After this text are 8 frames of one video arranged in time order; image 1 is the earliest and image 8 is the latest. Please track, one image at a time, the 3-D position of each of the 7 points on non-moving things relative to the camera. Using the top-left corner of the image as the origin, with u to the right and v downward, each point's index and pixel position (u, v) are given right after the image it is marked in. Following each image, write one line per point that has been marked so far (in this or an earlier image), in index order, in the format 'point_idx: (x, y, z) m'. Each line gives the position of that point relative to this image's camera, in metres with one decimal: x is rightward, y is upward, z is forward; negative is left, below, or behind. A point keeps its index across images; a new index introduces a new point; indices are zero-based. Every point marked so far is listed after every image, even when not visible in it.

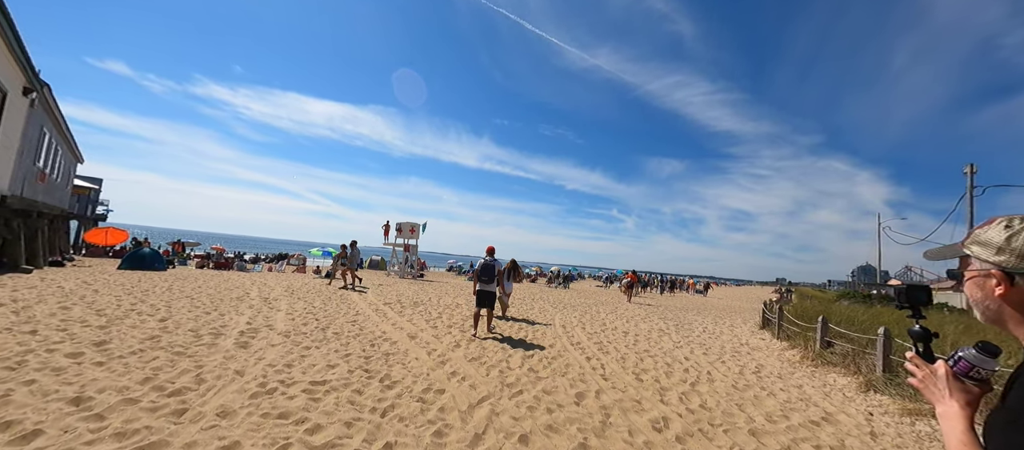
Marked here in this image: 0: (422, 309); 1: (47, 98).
0: (-2.8, -2.6, +10.9) m
1: (-17.1, +4.7, +13.0) m
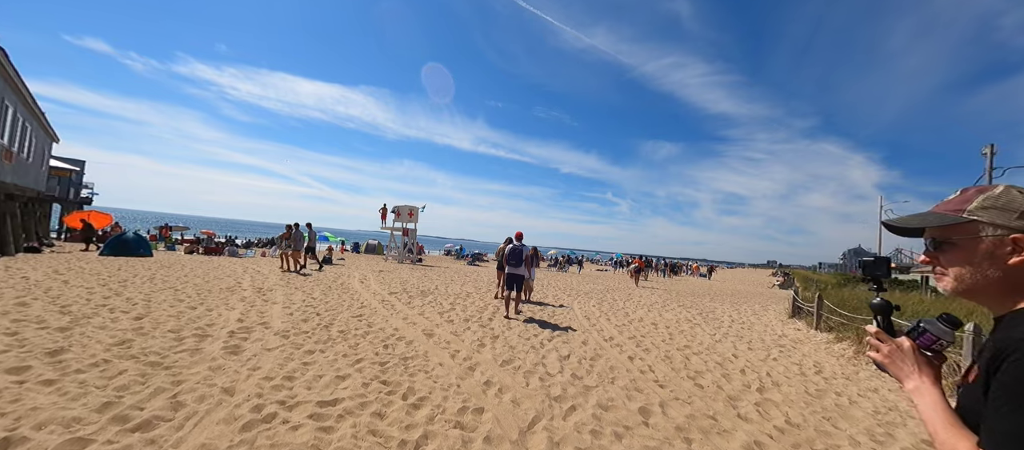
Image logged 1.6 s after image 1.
0: (-2.3, -2.1, +10.0) m
1: (-16.7, +5.2, +11.6) m
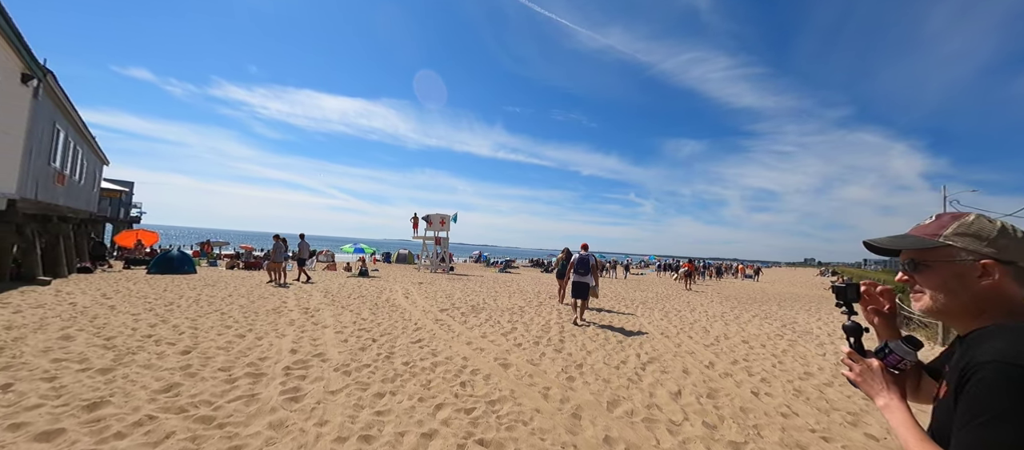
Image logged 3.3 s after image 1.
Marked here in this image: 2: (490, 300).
0: (-0.7, -2.4, +9.1) m
1: (-15.1, +4.5, +11.7) m
2: (-0.7, -2.6, +12.1) m
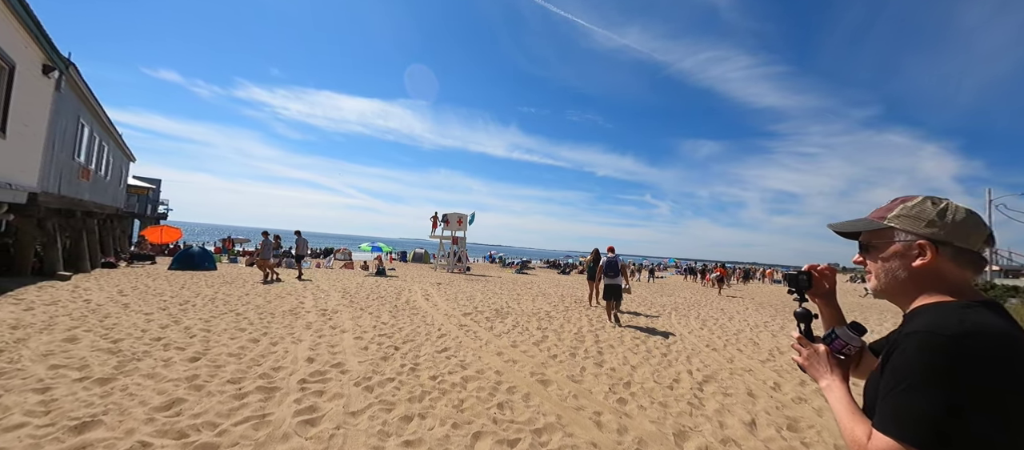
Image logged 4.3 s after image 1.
0: (0.0, -2.3, +8.5) m
1: (-14.3, +4.6, +11.6) m
2: (+0.1, -2.6, +11.5) m
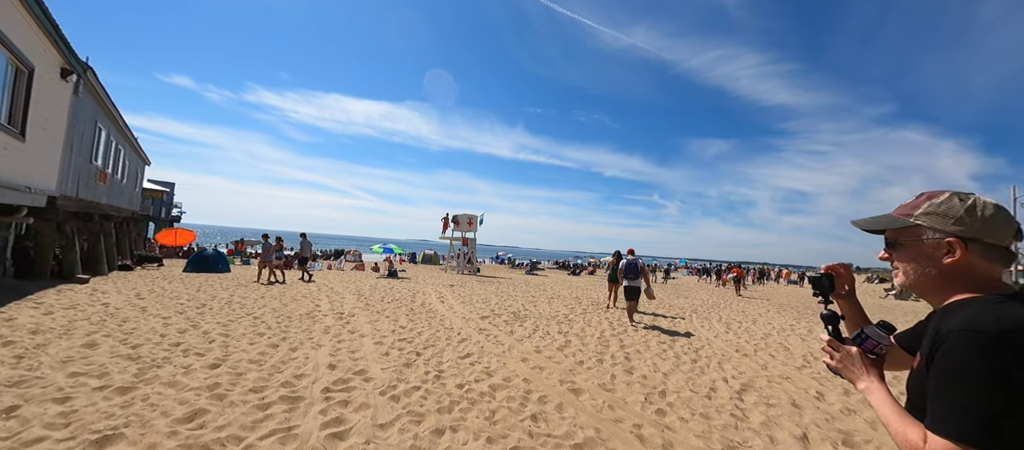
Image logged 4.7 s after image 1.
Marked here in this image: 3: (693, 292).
0: (+0.5, -2.4, +8.3) m
1: (-13.8, +4.5, +11.7) m
2: (+0.6, -2.6, +11.2) m
3: (+10.2, -3.8, +19.9) m
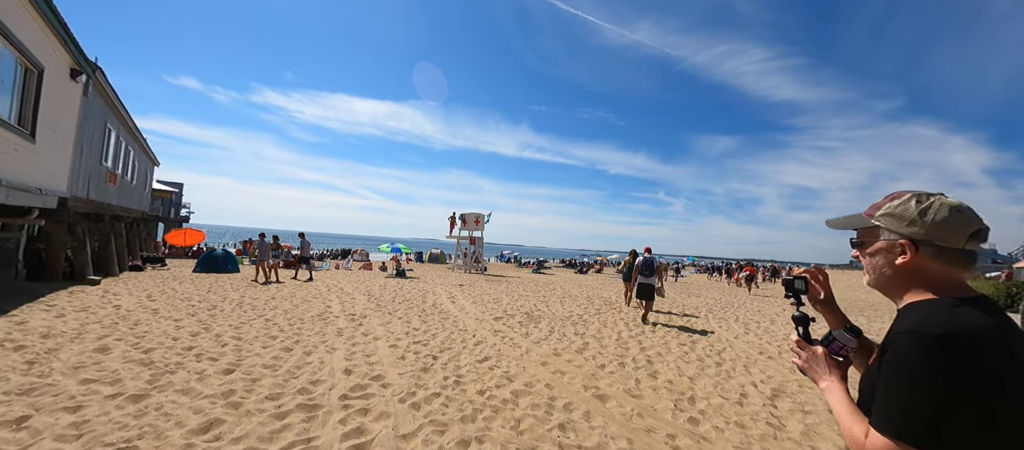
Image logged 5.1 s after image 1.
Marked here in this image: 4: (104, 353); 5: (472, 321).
0: (+0.8, -2.3, +8.1) m
1: (-13.4, +4.5, +11.7) m
2: (+1.0, -2.5, +11.0) m
3: (+10.7, -3.6, +19.6) m
4: (-5.6, -1.7, +4.8) m
5: (-0.9, -2.2, +8.1) m
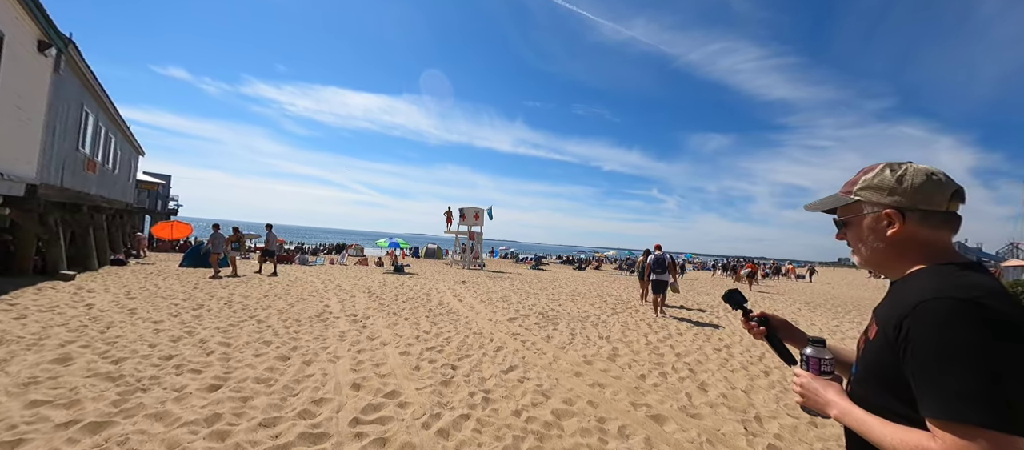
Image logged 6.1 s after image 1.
0: (+1.2, -2.2, +7.5) m
1: (-13.1, +4.8, +10.7) m
2: (+1.3, -2.4, +10.4) m
3: (+10.8, -3.4, +19.1) m
4: (-5.1, -1.6, +4.0) m
5: (-0.5, -2.1, +7.4) m
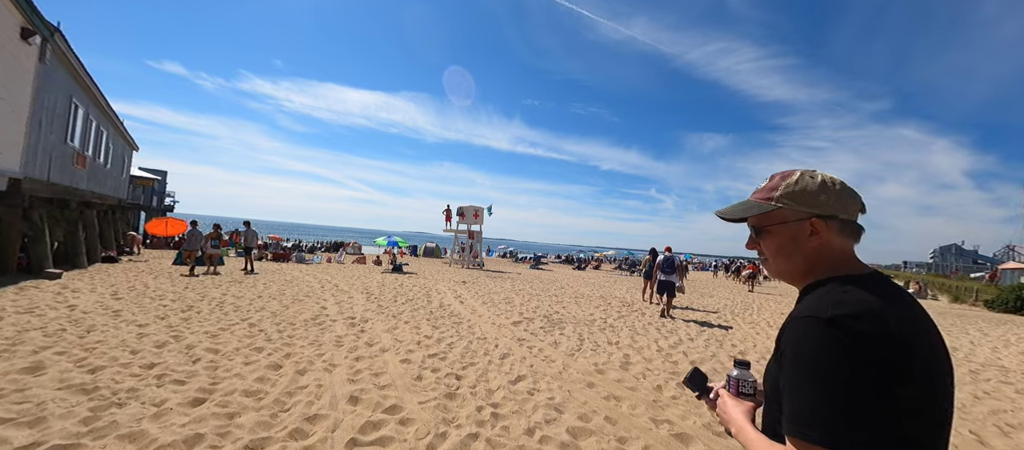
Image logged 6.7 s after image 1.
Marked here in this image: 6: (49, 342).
0: (+1.3, -2.2, +7.1) m
1: (-12.9, +4.9, +10.3) m
2: (+1.4, -2.4, +10.1) m
3: (+10.9, -3.5, +18.8) m
4: (-5.0, -1.6, +3.7) m
5: (-0.4, -2.1, +7.1) m
6: (-6.0, -1.5, +4.6) m
